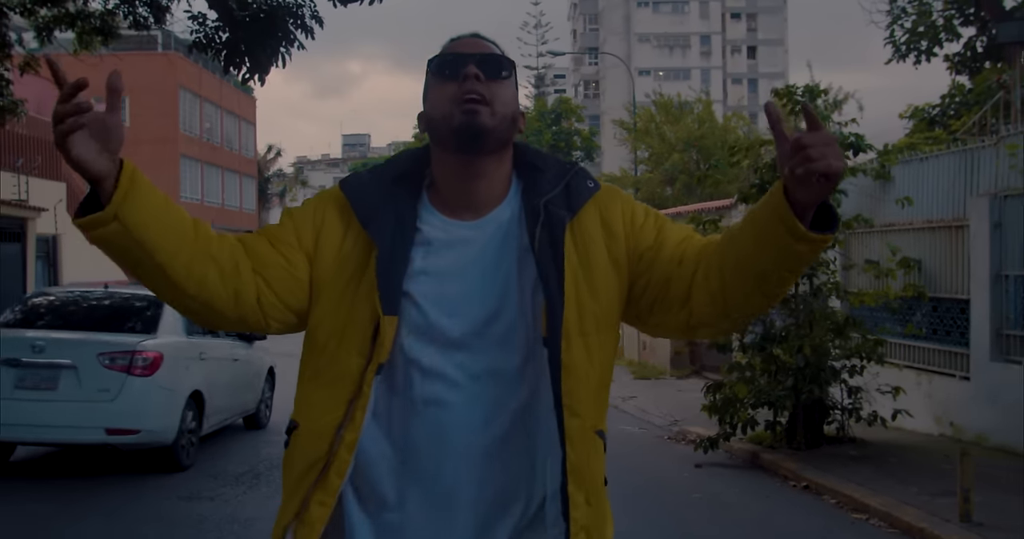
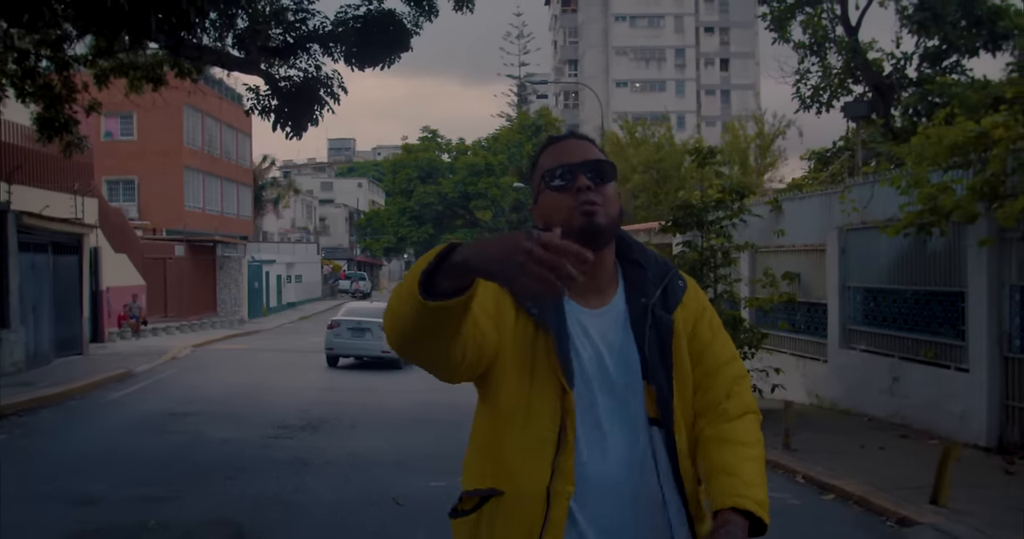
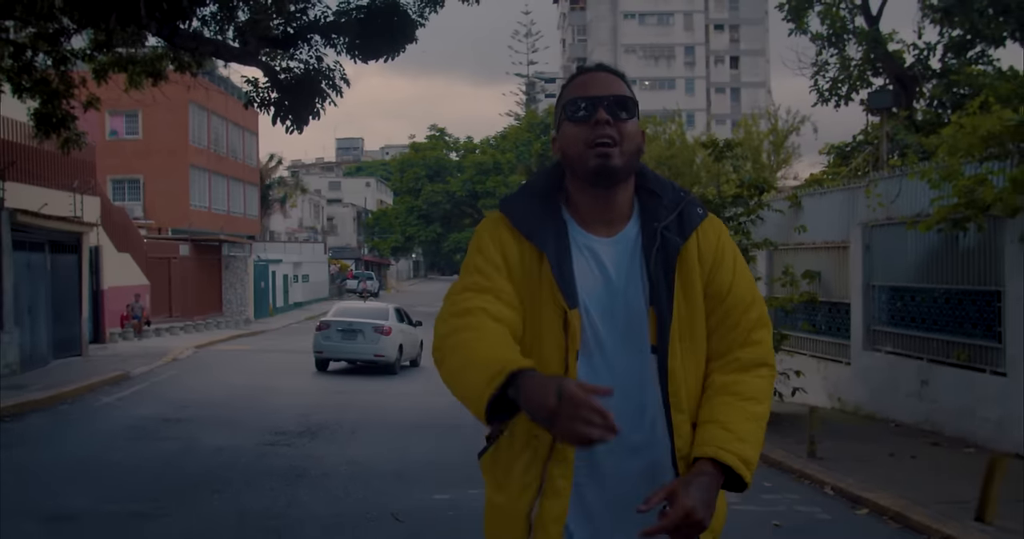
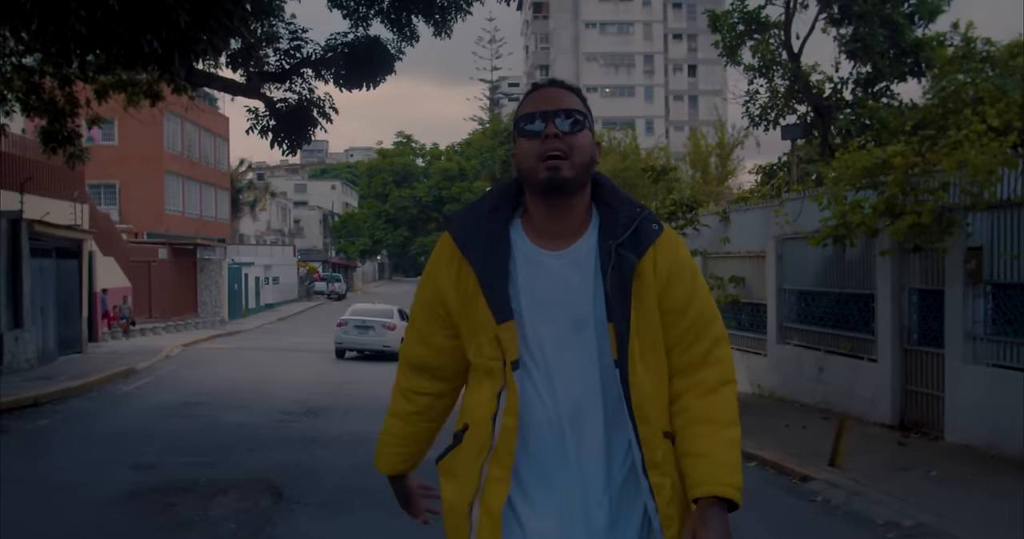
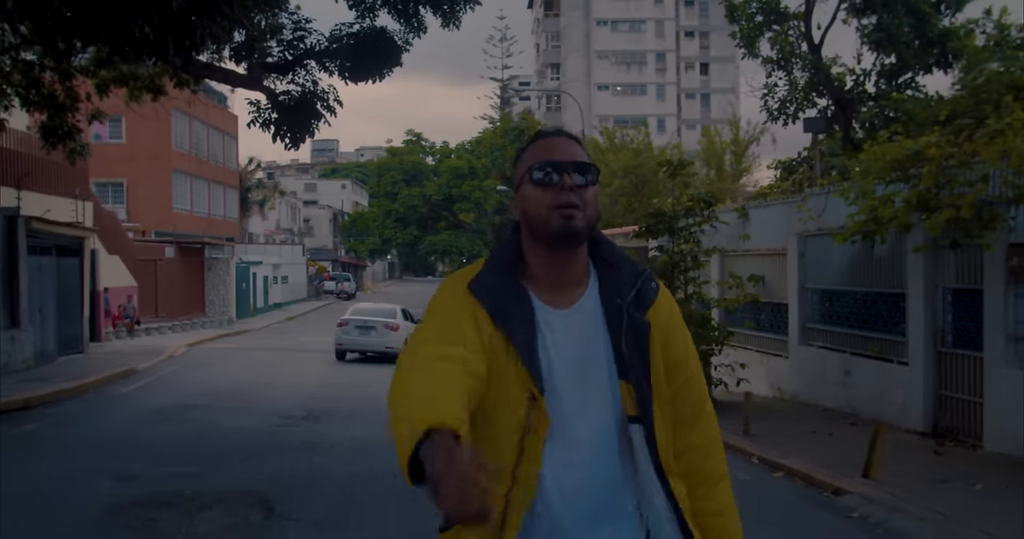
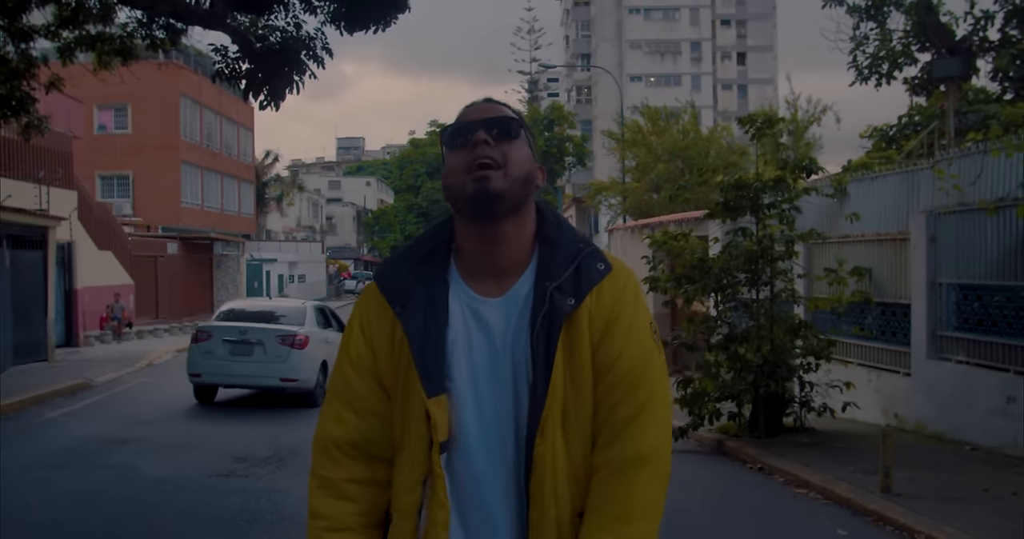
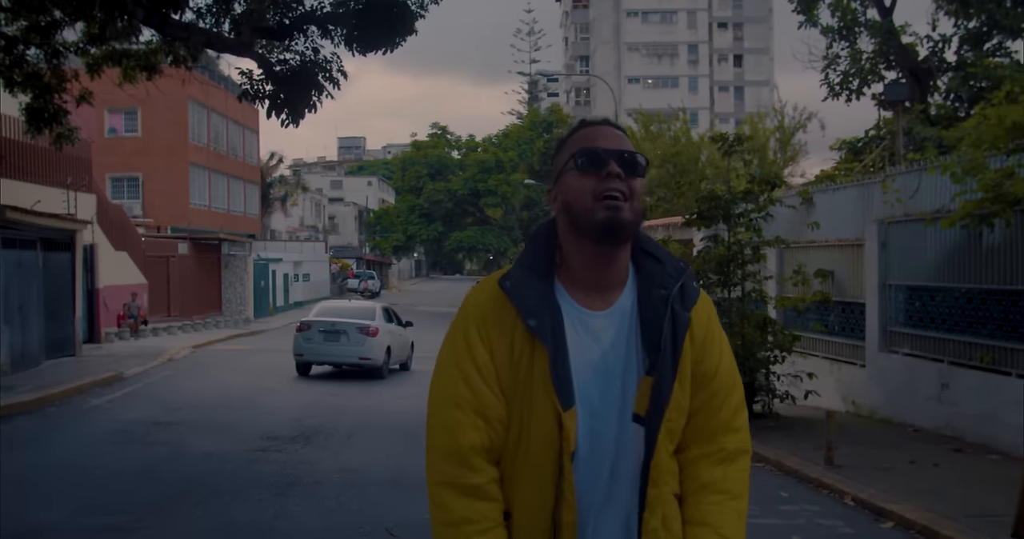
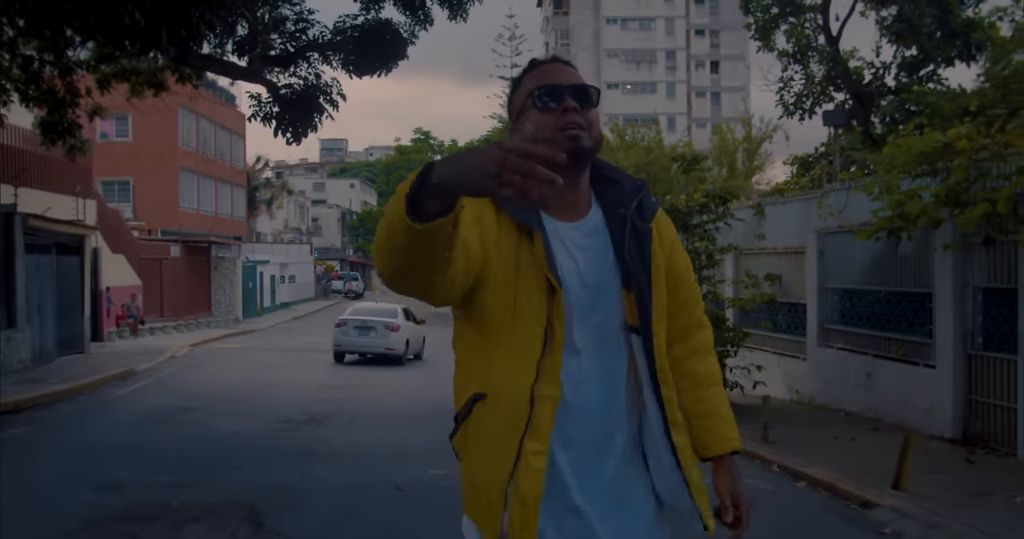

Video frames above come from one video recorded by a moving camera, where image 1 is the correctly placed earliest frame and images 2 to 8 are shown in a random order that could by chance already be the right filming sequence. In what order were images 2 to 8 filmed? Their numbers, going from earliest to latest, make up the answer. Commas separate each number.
6, 7, 3, 2, 8, 5, 4
